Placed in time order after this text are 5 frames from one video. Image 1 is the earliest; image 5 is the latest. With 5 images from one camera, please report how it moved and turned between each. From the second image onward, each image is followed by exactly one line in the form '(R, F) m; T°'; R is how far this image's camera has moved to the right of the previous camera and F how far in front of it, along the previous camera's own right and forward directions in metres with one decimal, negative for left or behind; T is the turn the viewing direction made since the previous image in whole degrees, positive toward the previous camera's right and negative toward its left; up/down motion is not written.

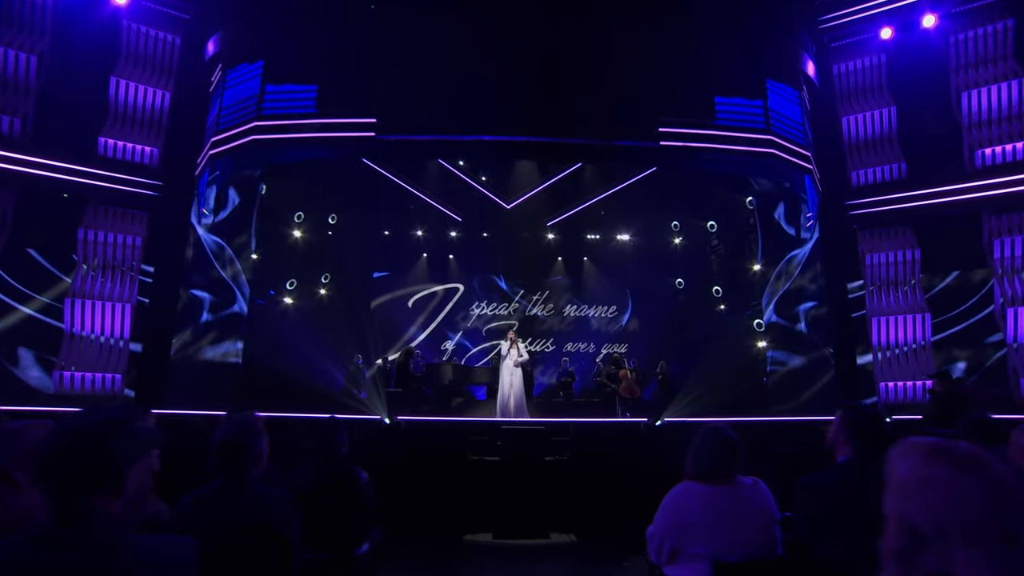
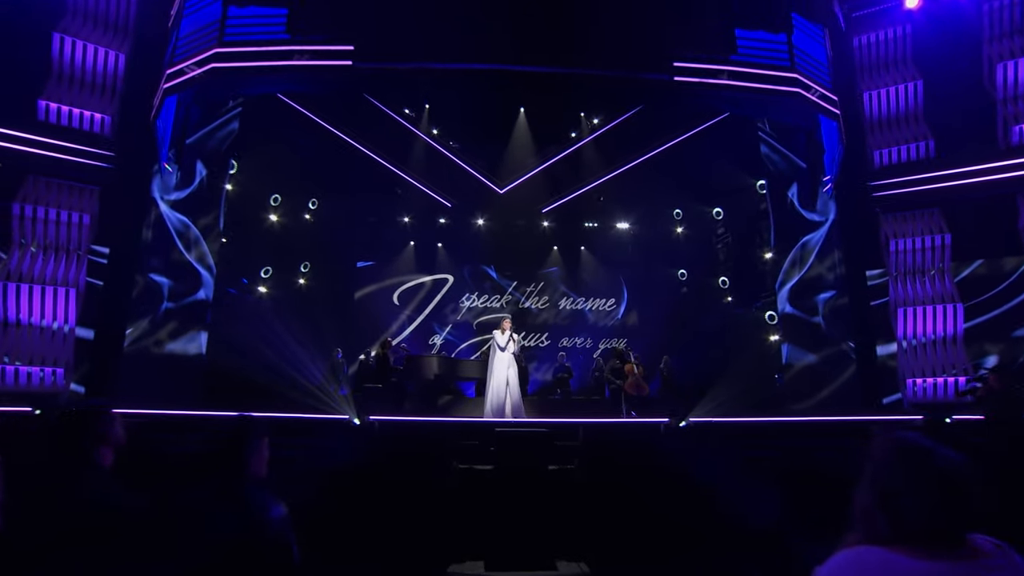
(0.0, +0.7) m; +1°
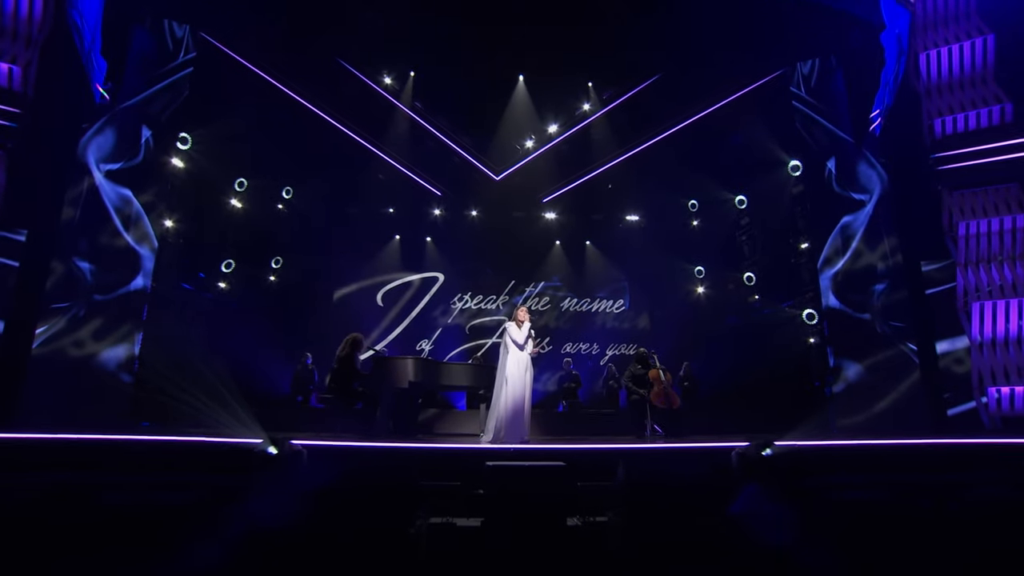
(0.0, +1.2) m; 0°
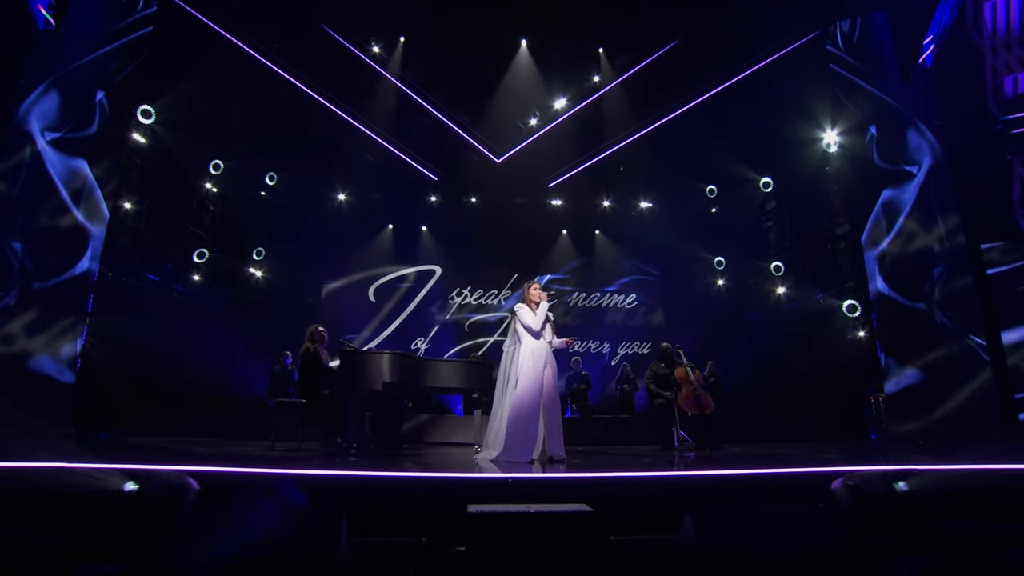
(0.0, +0.8) m; 0°
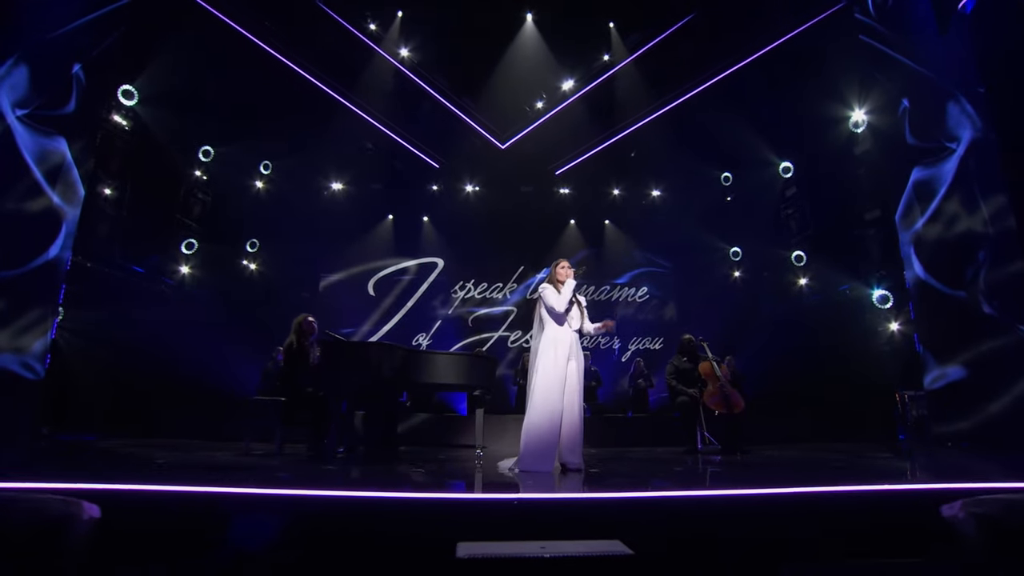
(0.0, +0.4) m; -1°
